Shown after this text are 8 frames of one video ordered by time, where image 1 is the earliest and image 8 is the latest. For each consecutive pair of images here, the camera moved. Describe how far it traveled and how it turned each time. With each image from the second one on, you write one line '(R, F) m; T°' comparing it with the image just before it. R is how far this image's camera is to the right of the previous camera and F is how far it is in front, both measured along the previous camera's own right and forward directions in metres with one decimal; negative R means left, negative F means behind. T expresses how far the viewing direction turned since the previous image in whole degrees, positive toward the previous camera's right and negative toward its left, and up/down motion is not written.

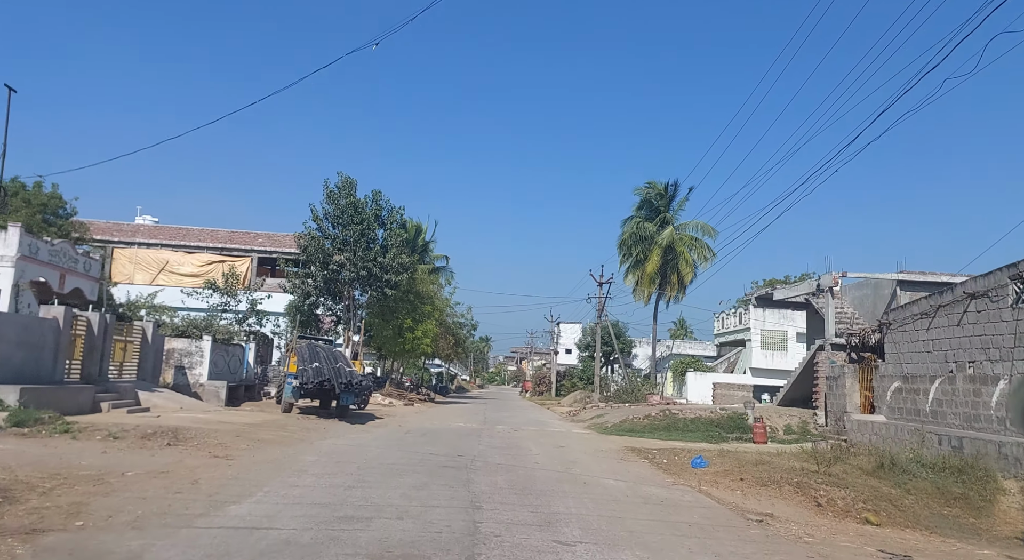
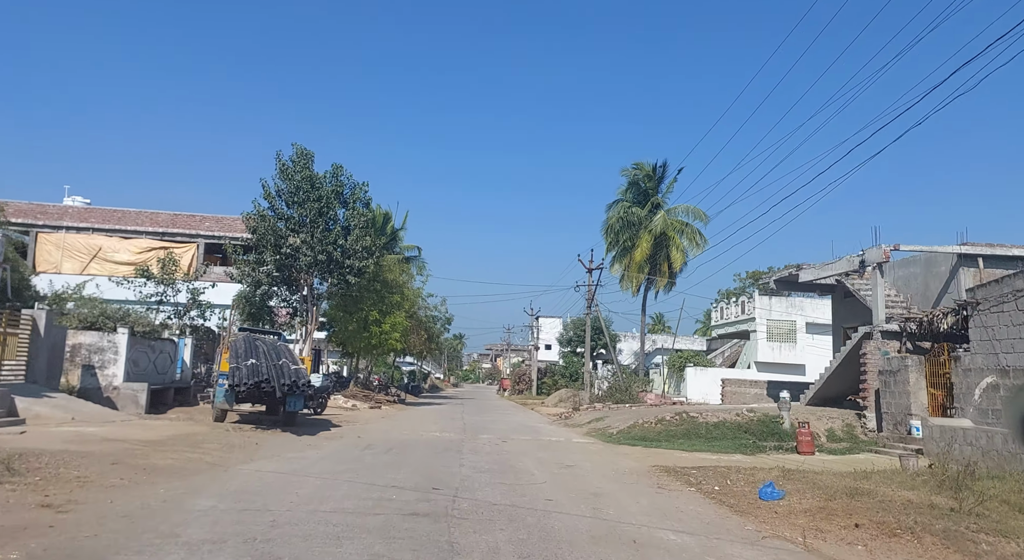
(-0.3, +4.3) m; +2°
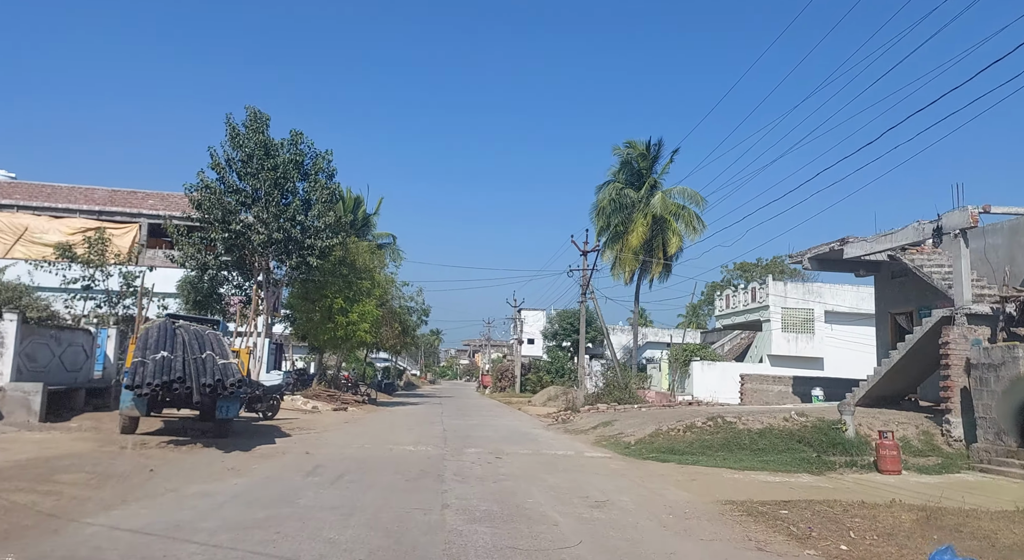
(-0.3, +4.2) m; +2°
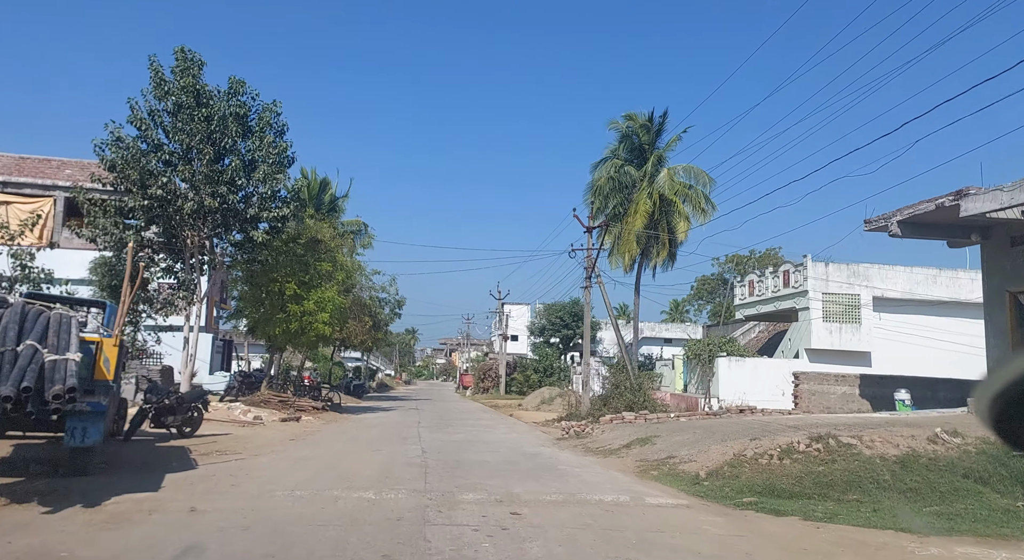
(-0.5, +5.4) m; +2°
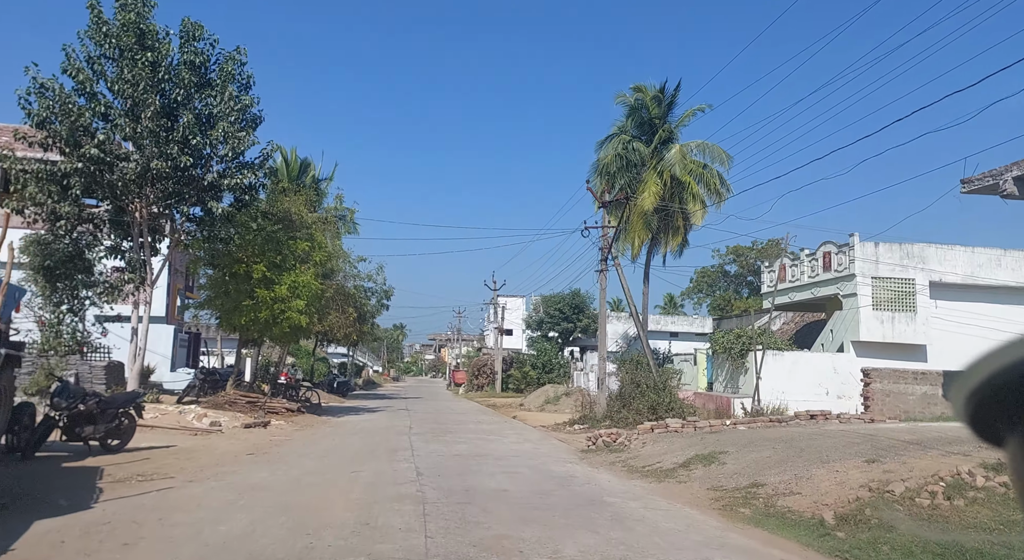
(-0.5, +3.6) m; +1°
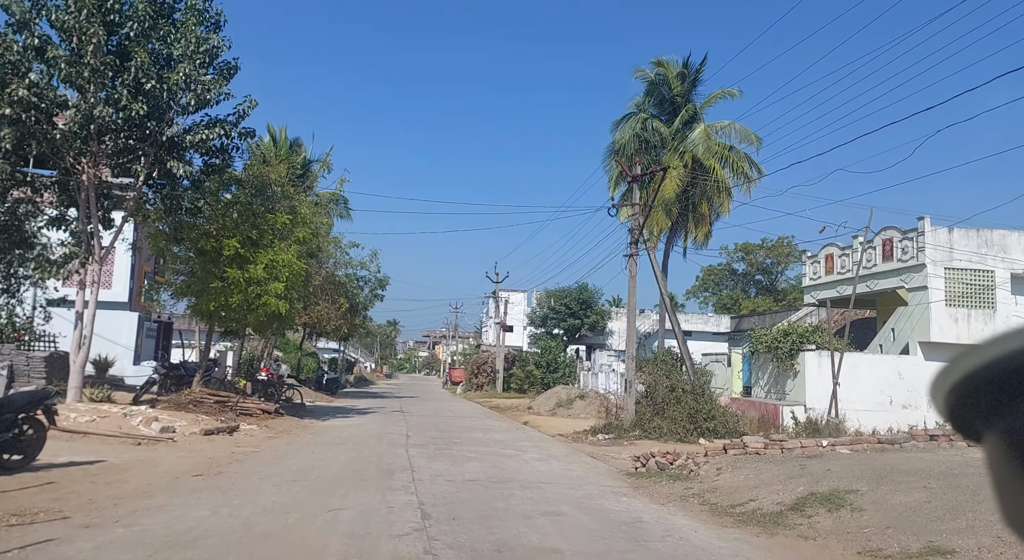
(-0.6, +3.3) m; 0°
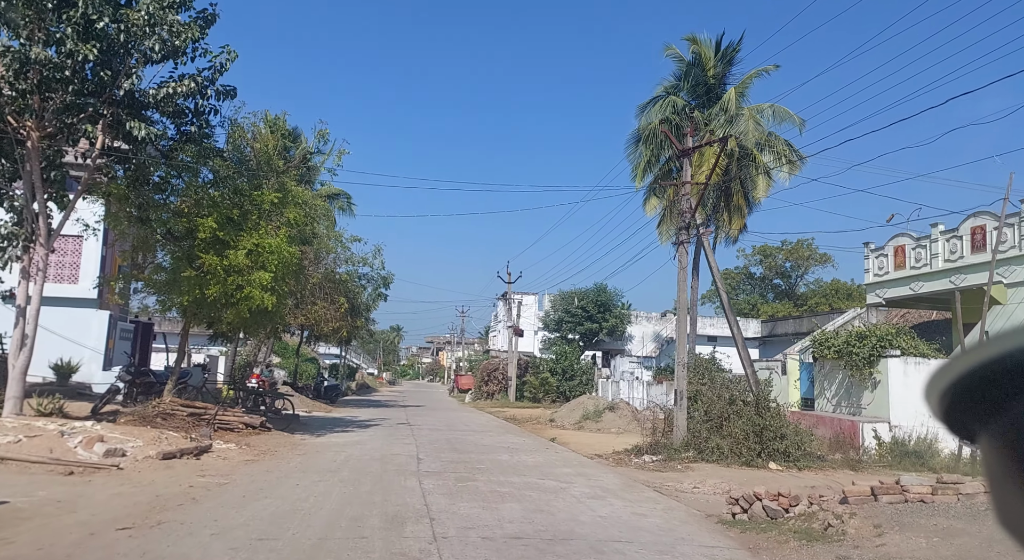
(-0.6, +3.1) m; 0°
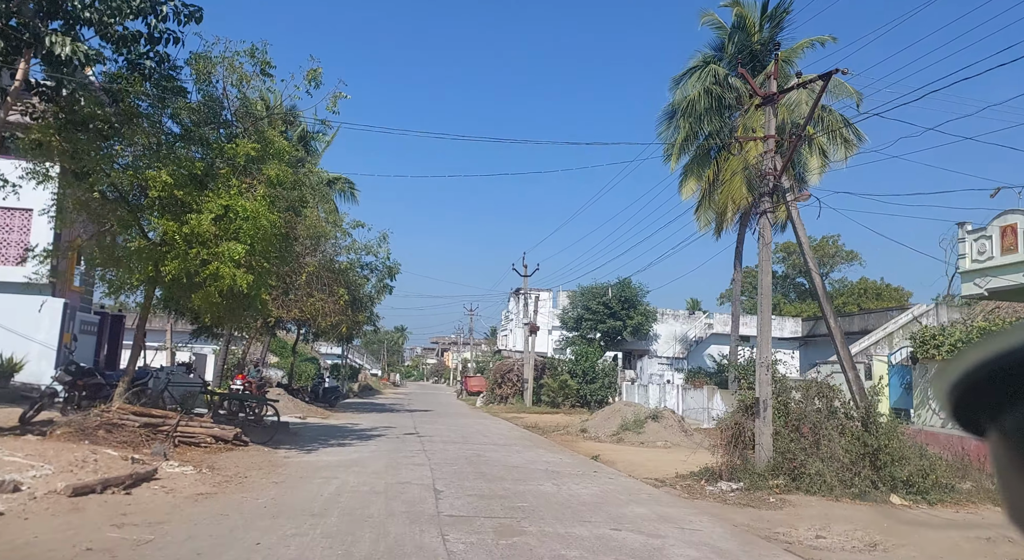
(-0.6, +3.6) m; 0°
